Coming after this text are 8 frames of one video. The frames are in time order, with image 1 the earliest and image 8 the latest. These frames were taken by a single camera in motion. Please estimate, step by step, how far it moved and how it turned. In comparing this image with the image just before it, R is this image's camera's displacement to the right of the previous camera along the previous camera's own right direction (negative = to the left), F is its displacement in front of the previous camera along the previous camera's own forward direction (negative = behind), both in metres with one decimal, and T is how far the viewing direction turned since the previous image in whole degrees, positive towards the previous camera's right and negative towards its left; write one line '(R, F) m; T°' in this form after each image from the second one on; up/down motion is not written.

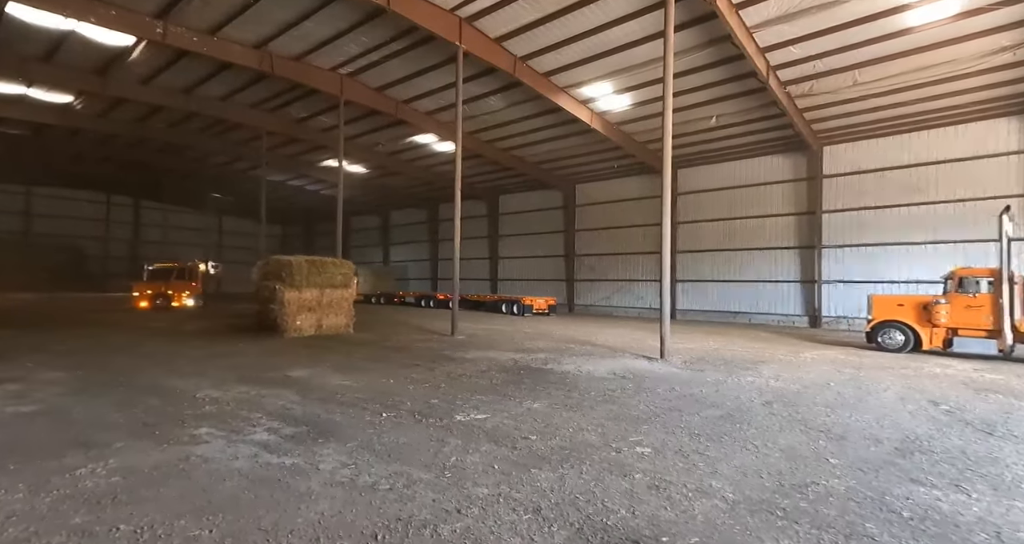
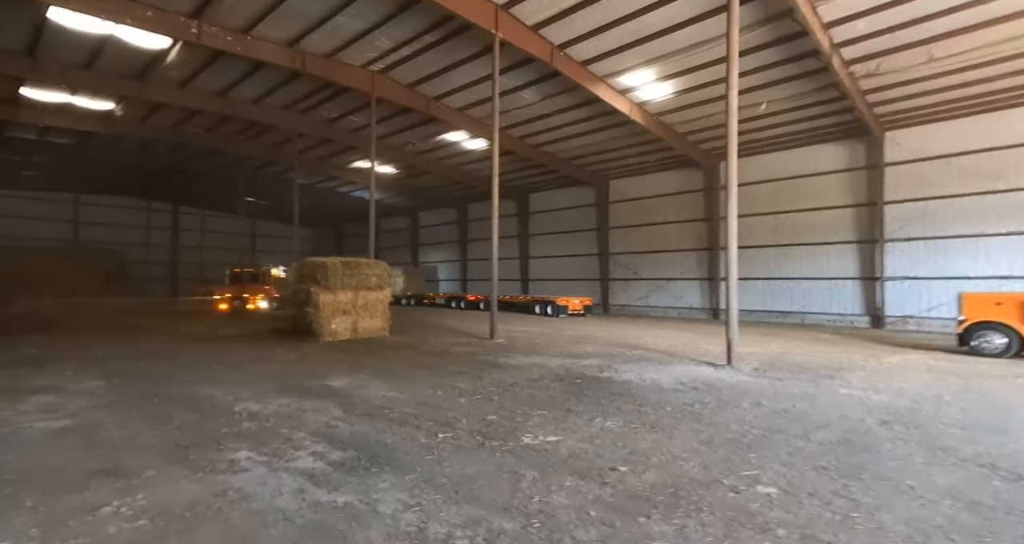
(-0.2, +0.4) m; -3°
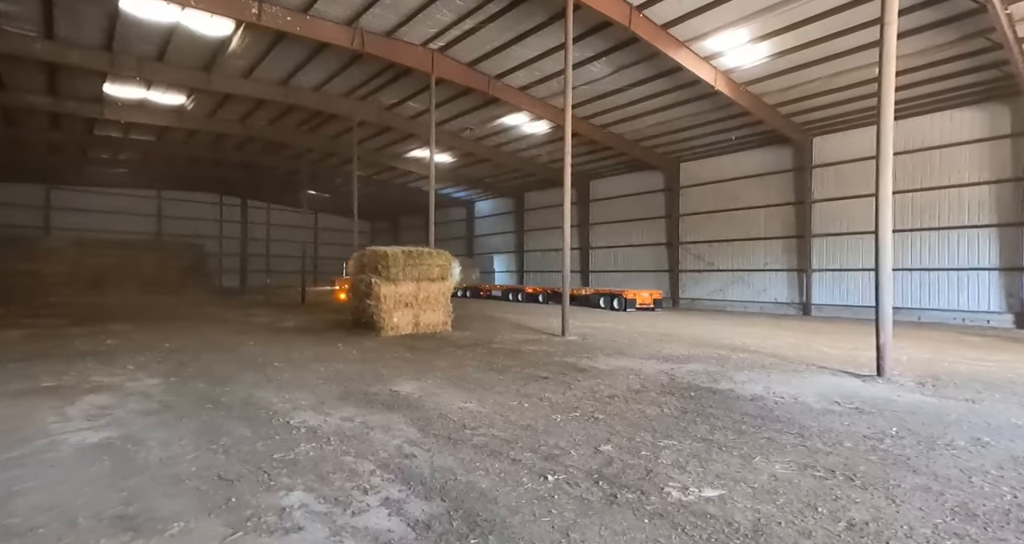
(-0.3, +0.7) m; -6°
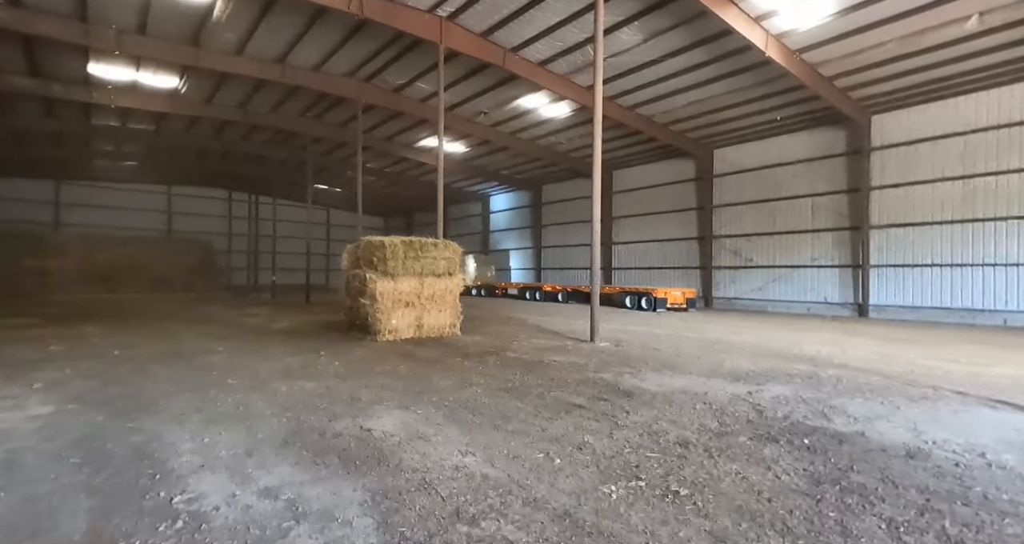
(0.0, +1.1) m; -2°
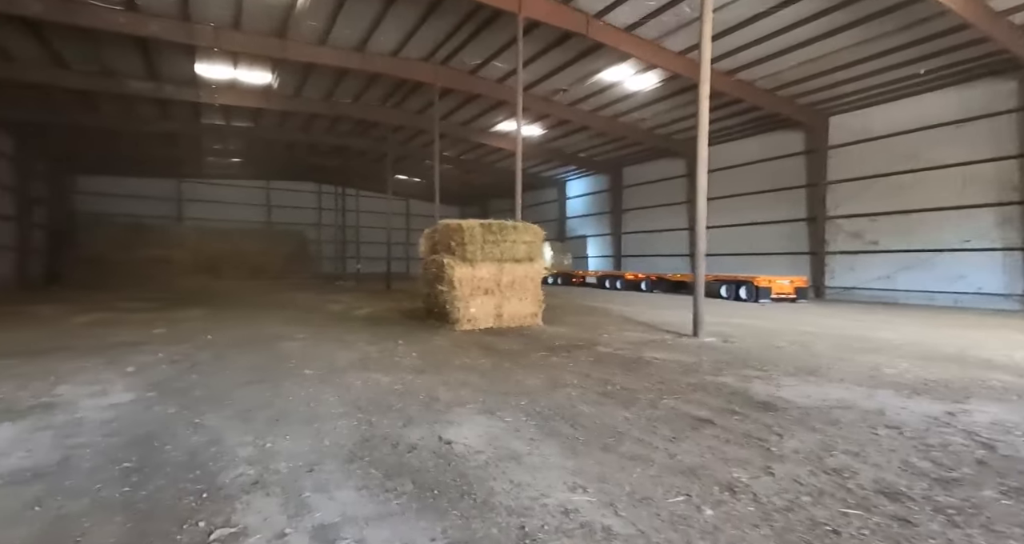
(-0.2, +0.6) m; -8°
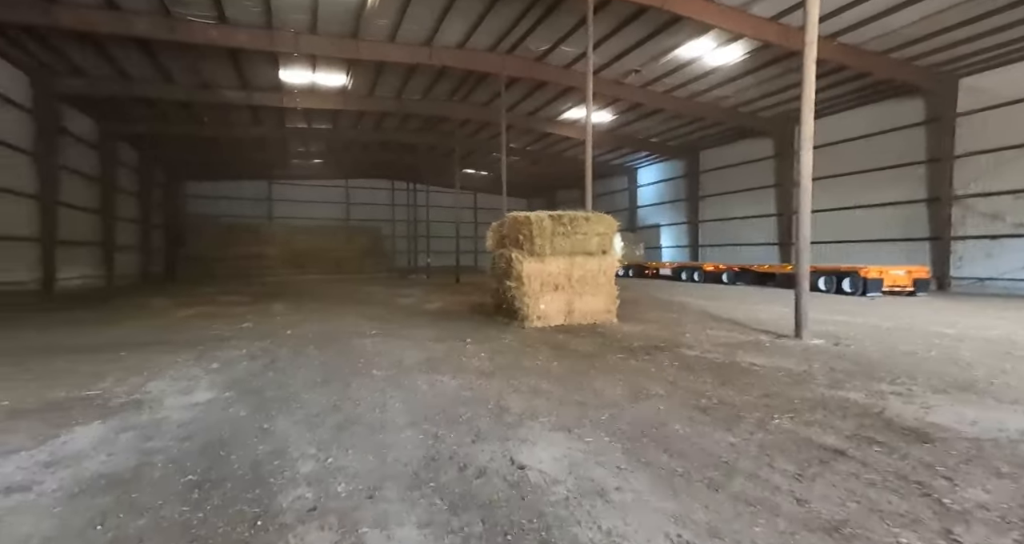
(-0.1, +0.3) m; -8°
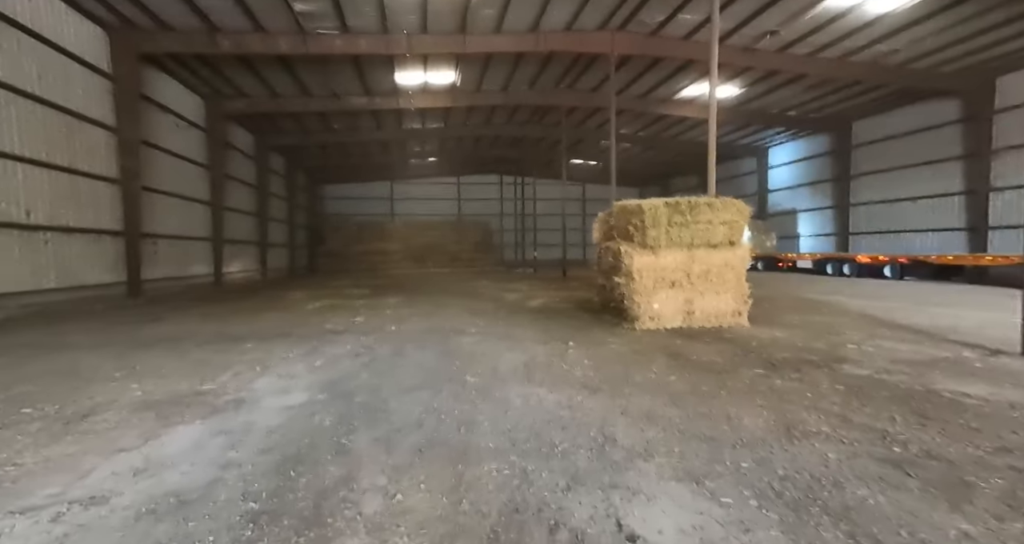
(0.0, +0.5) m; -13°
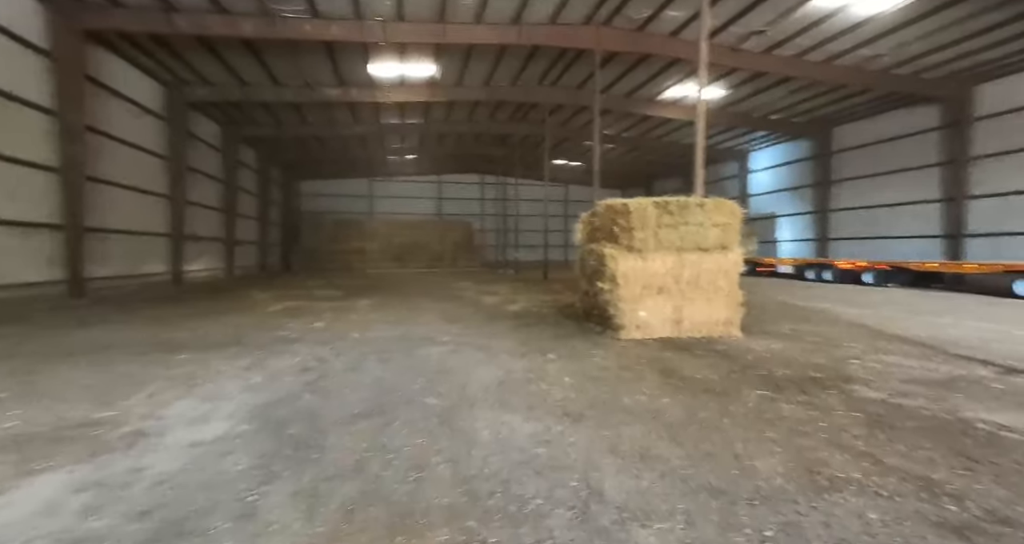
(+0.1, +0.5) m; +2°
